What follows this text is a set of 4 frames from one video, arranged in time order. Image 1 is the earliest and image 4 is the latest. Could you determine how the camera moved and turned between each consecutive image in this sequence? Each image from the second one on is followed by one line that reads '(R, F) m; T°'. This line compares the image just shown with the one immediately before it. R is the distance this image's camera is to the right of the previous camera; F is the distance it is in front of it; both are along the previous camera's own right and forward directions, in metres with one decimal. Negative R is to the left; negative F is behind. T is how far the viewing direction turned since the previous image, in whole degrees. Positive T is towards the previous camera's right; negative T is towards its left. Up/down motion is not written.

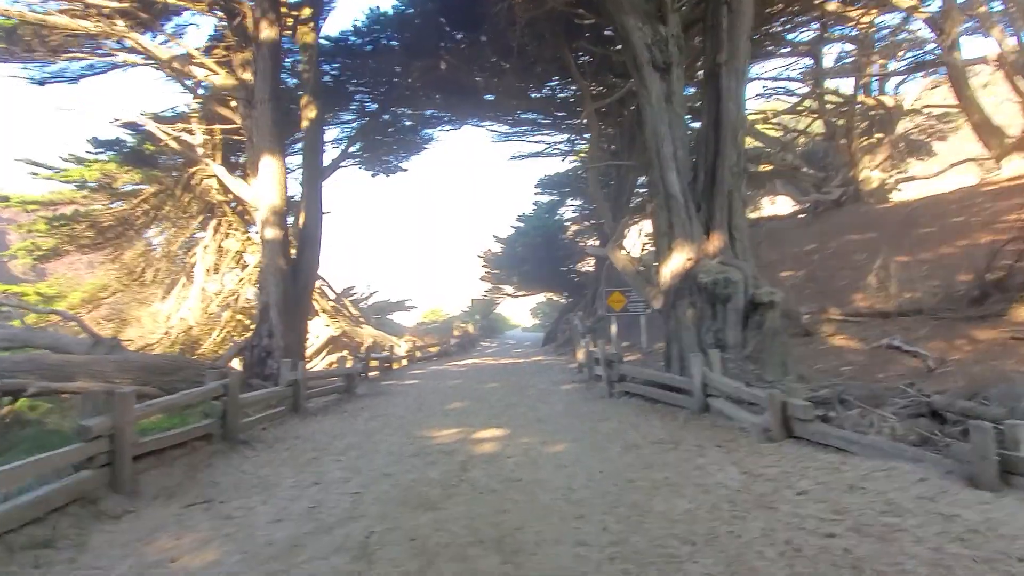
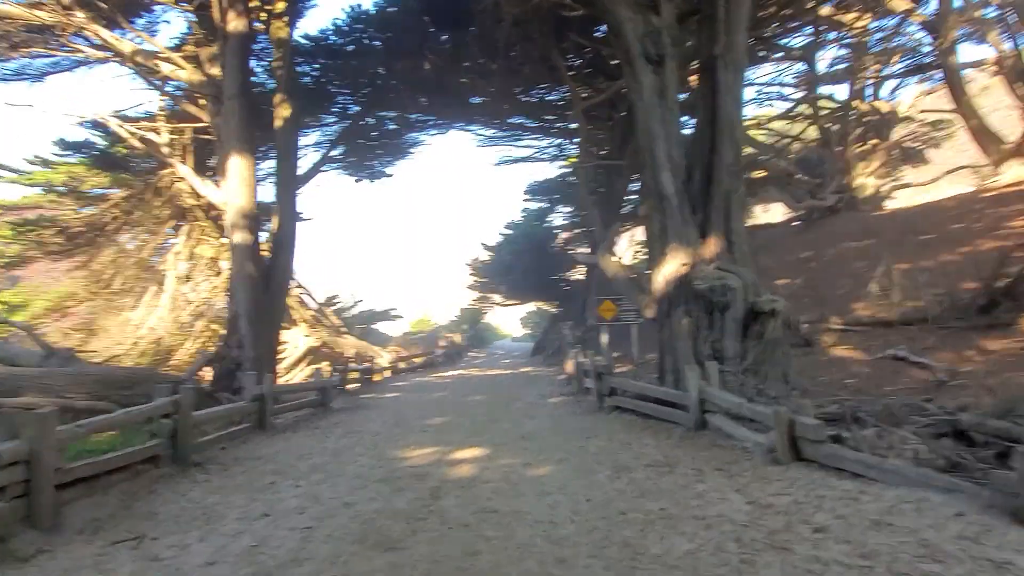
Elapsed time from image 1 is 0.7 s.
(+0.1, +0.8) m; +1°
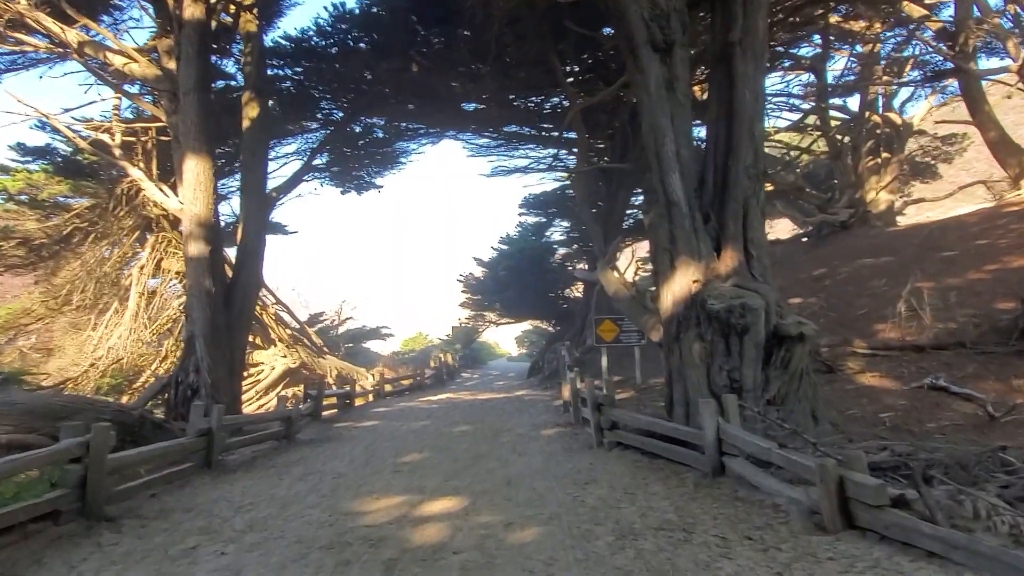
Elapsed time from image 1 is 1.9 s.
(+0.2, +1.4) m; 0°
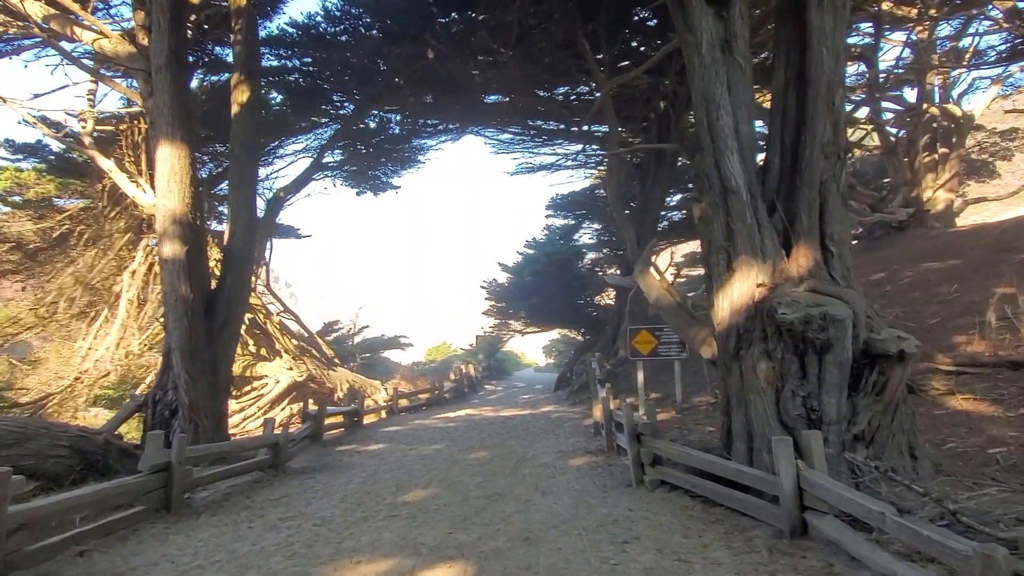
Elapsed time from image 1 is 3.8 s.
(+0.1, +1.7) m; -2°
